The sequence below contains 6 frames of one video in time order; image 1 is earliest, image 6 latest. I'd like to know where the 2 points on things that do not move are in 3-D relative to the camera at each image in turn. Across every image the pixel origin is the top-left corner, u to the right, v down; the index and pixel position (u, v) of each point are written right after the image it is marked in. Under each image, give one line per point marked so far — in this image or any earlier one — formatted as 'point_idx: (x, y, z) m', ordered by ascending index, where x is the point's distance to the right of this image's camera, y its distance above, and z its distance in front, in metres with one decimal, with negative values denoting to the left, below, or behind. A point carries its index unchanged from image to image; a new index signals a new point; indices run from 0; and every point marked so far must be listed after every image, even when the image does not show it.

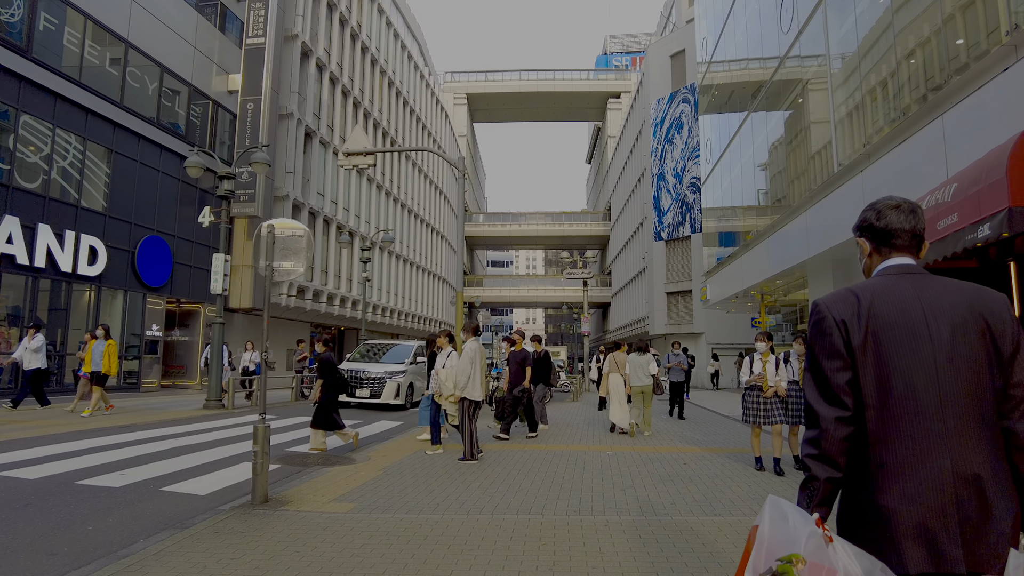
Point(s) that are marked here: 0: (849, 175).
0: (+7.2, +2.4, +13.5) m
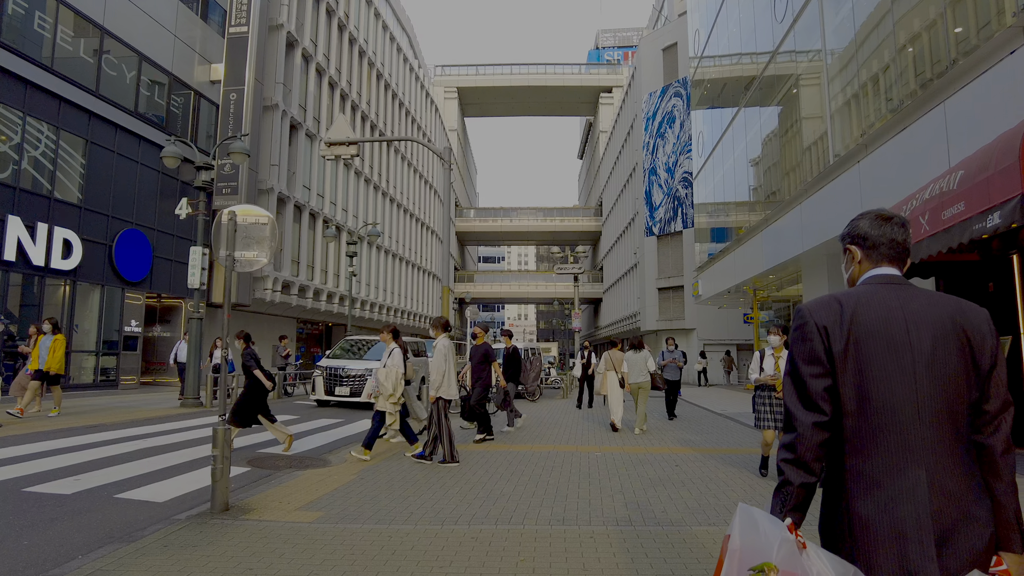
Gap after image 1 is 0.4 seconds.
0: (+6.9, +2.5, +13.2) m
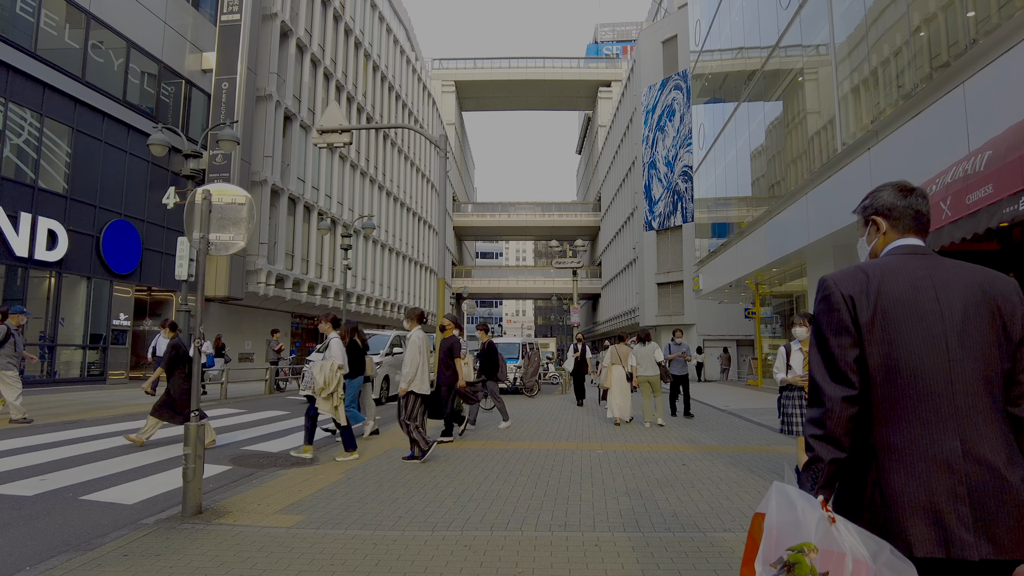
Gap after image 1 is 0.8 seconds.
0: (+6.9, +2.7, +12.8) m
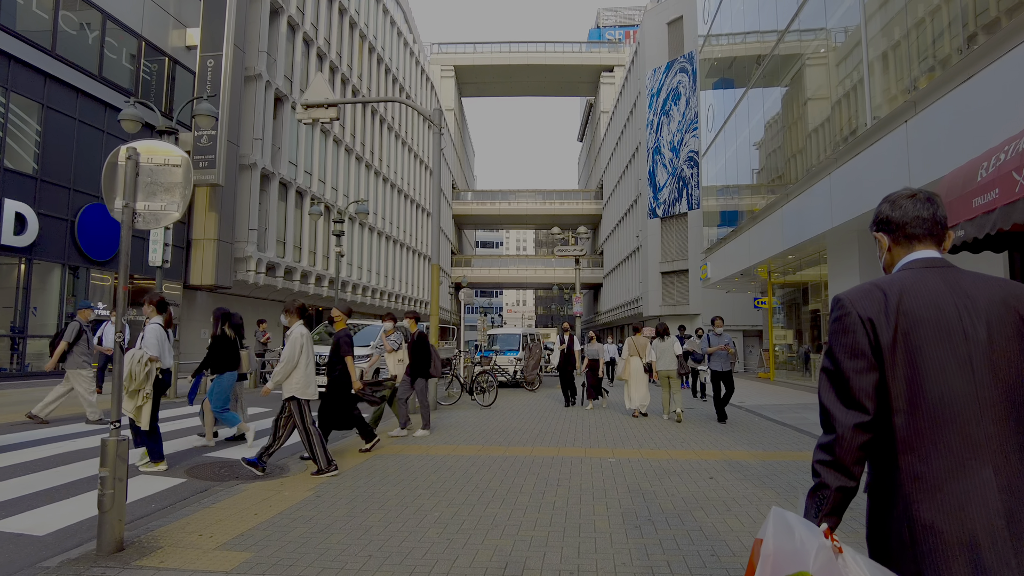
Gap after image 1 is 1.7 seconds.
0: (+6.9, +2.9, +11.7) m
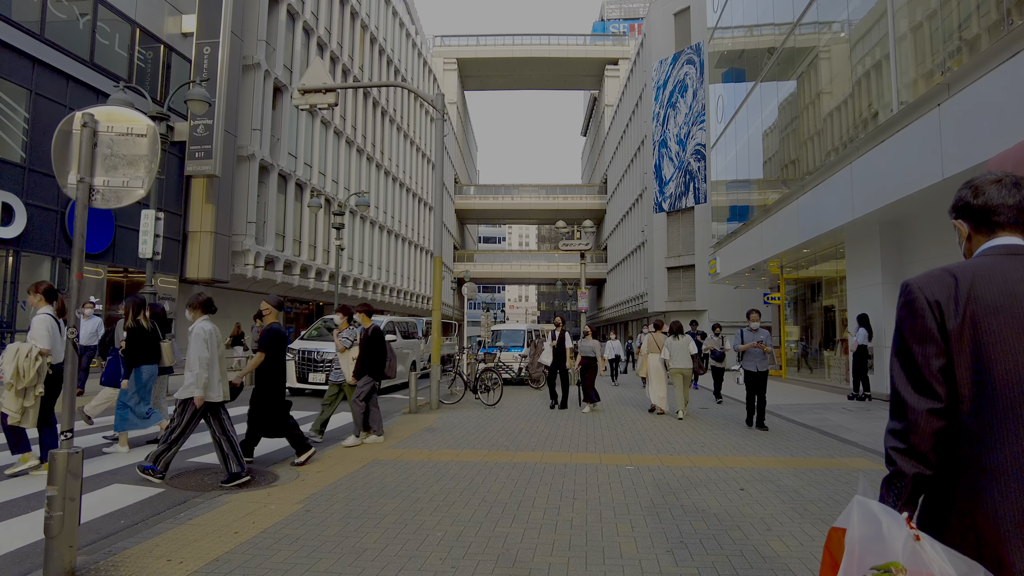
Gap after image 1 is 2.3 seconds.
0: (+7.0, +3.0, +11.1) m
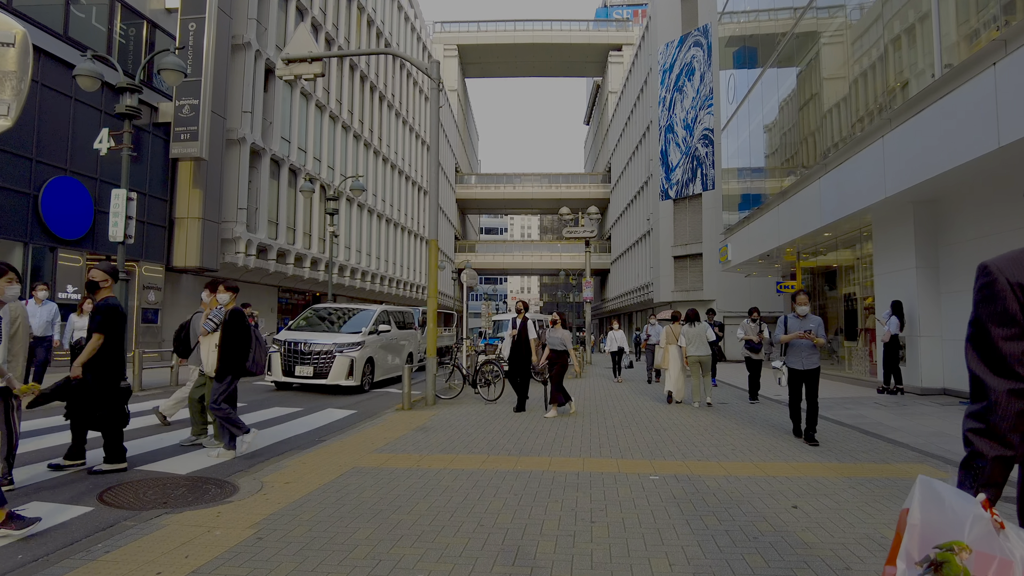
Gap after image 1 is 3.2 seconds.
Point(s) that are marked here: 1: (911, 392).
0: (+7.0, +3.3, +10.1) m
1: (+7.4, -1.9, +11.7) m
